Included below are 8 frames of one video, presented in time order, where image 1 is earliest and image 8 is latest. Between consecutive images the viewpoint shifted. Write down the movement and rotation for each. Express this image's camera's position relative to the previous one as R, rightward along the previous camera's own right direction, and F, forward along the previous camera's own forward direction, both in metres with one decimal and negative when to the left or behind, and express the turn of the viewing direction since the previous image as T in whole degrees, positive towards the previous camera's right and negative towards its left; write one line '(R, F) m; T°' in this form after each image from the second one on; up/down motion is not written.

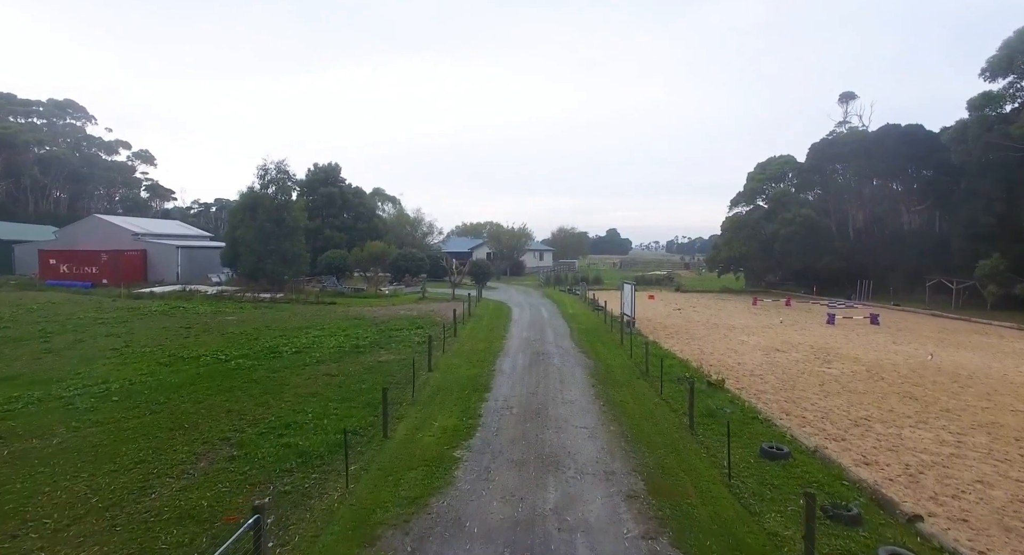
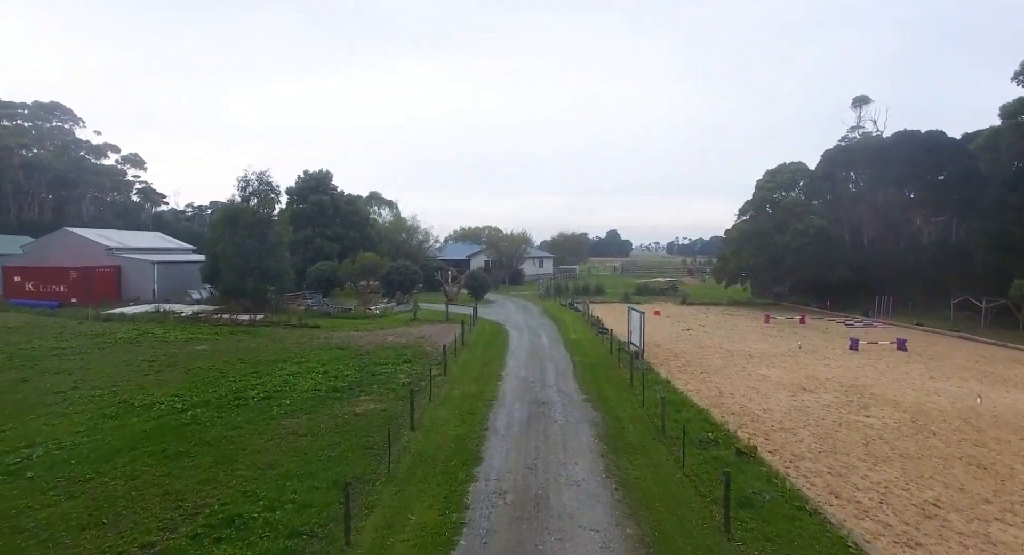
(+0.1, +1.7) m; 0°
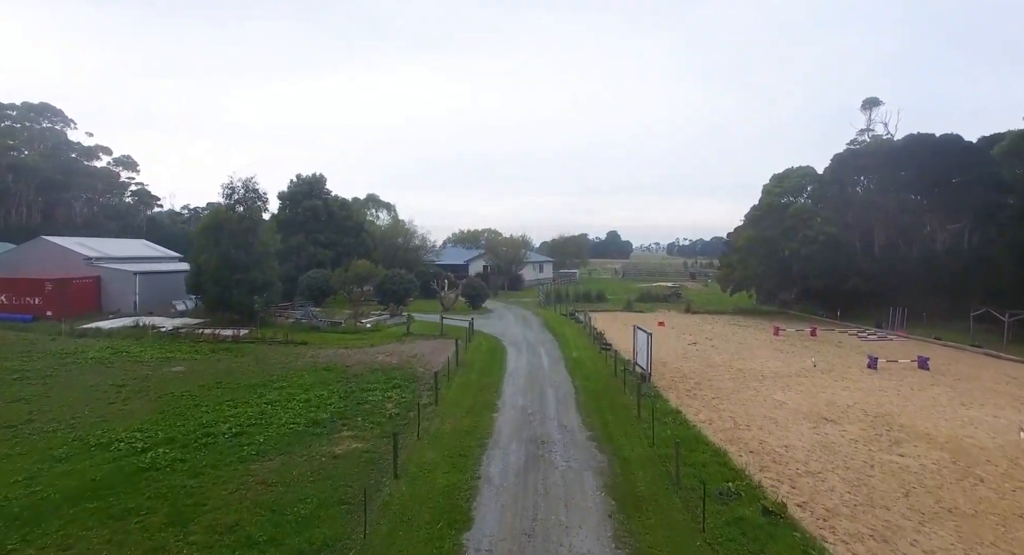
(+0.1, +1.2) m; 0°
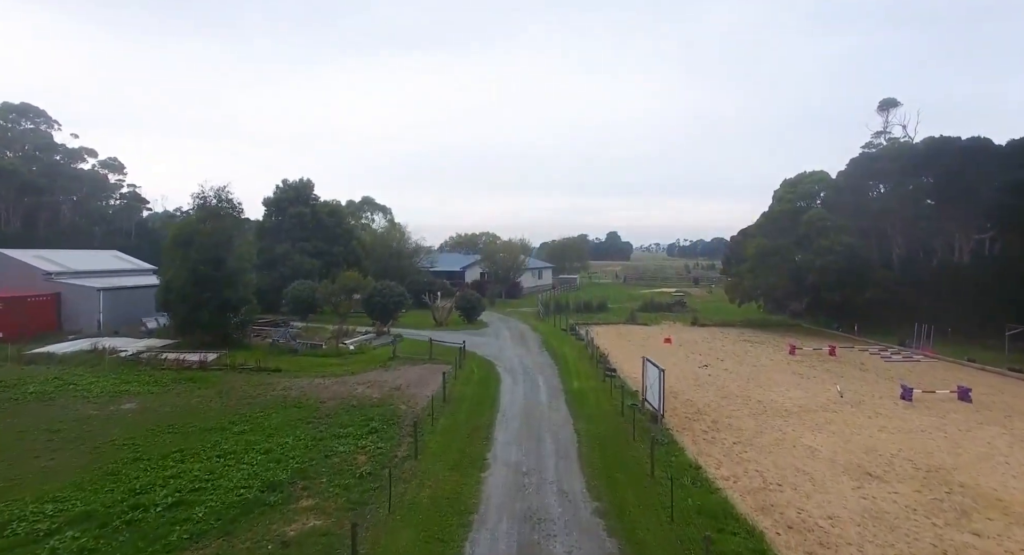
(+0.1, +1.9) m; 0°
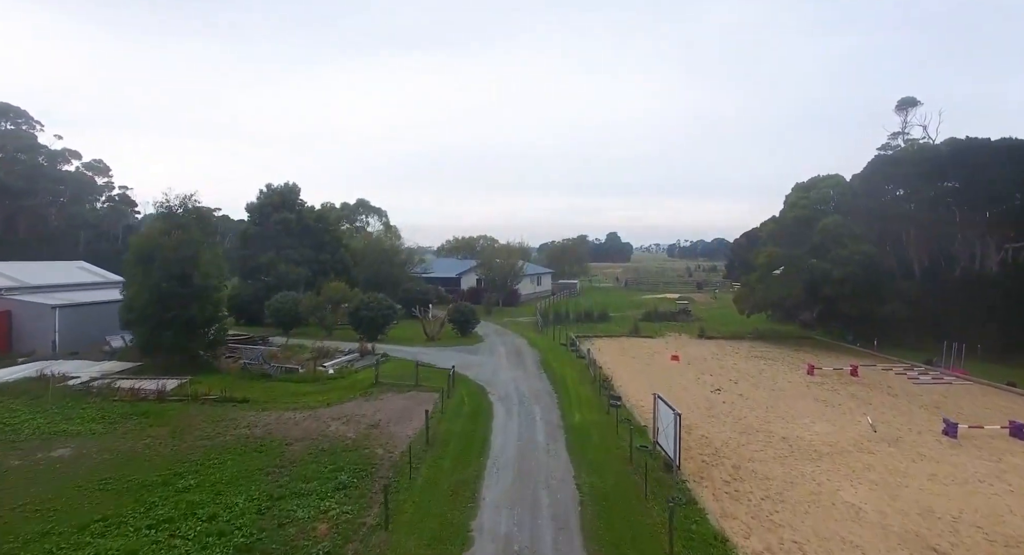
(+0.2, +2.0) m; 0°
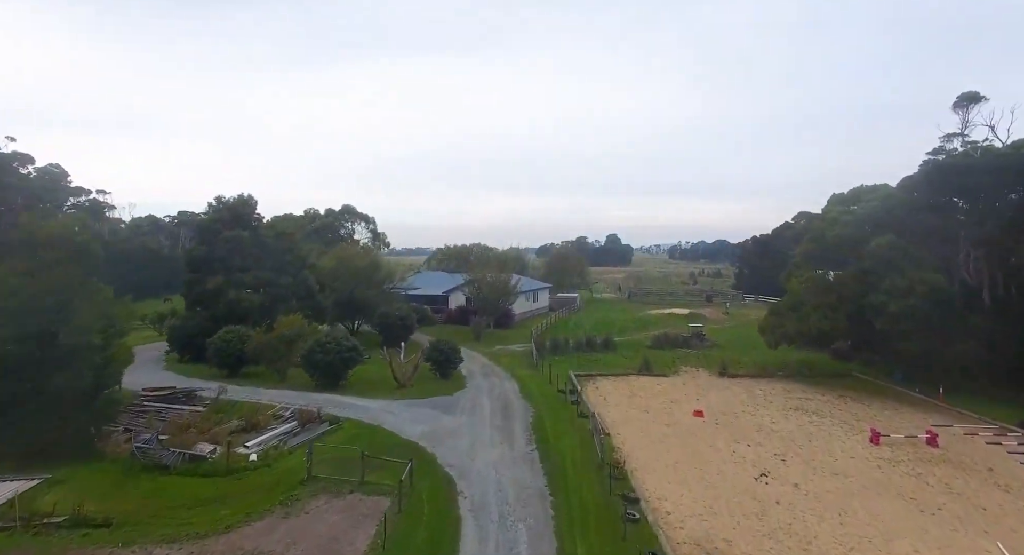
(+0.5, +5.1) m; 0°
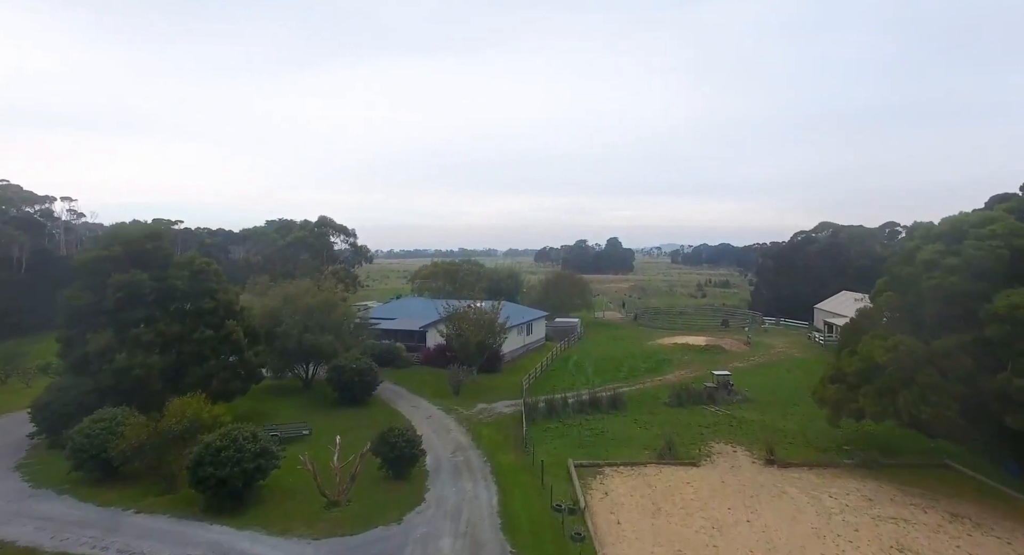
(+0.7, +7.2) m; 0°
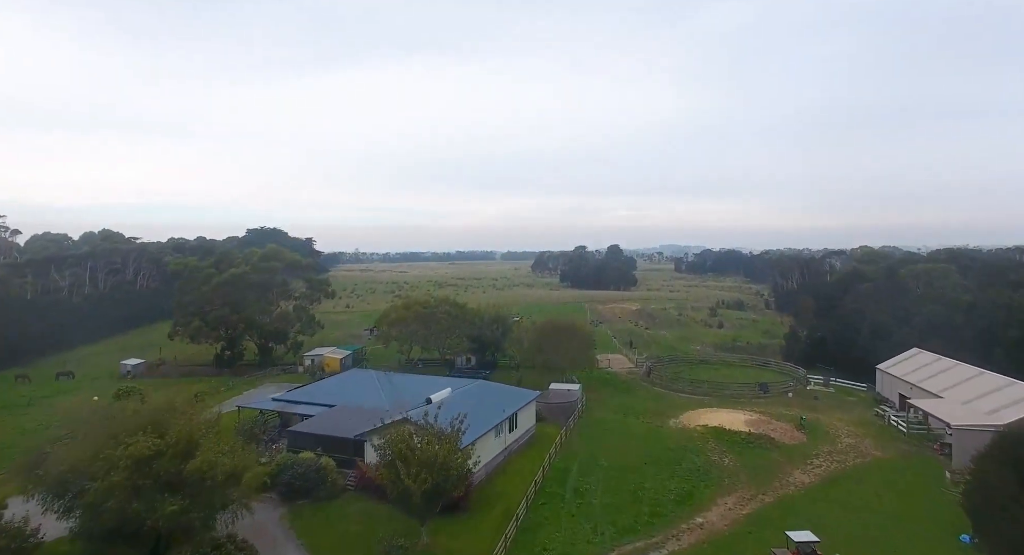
(+1.2, +12.1) m; 0°
